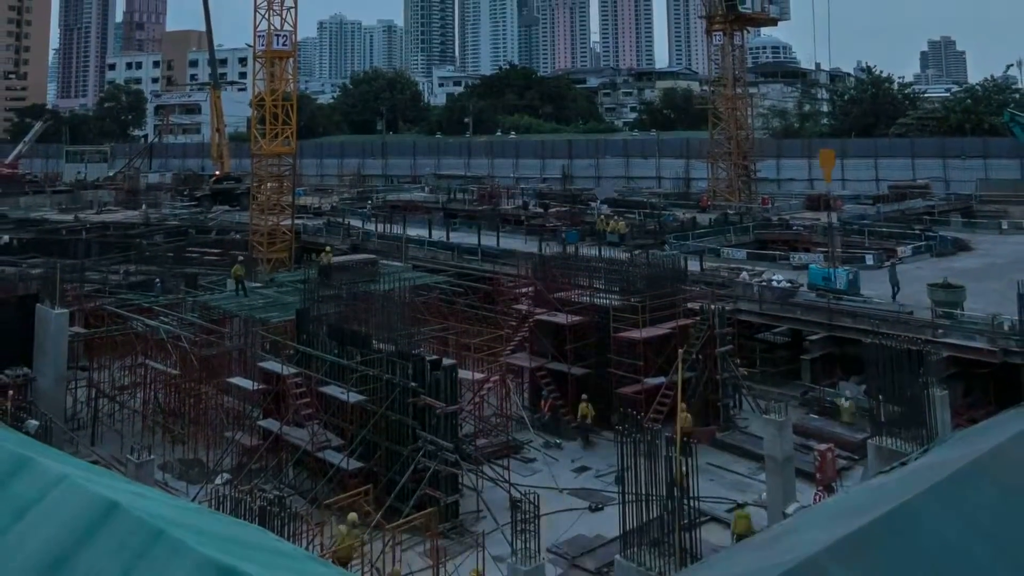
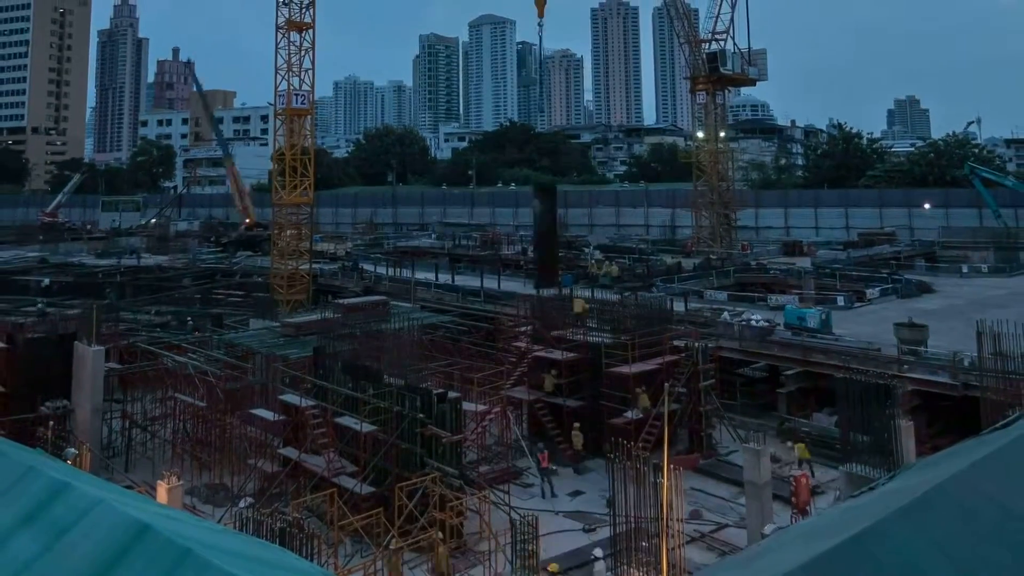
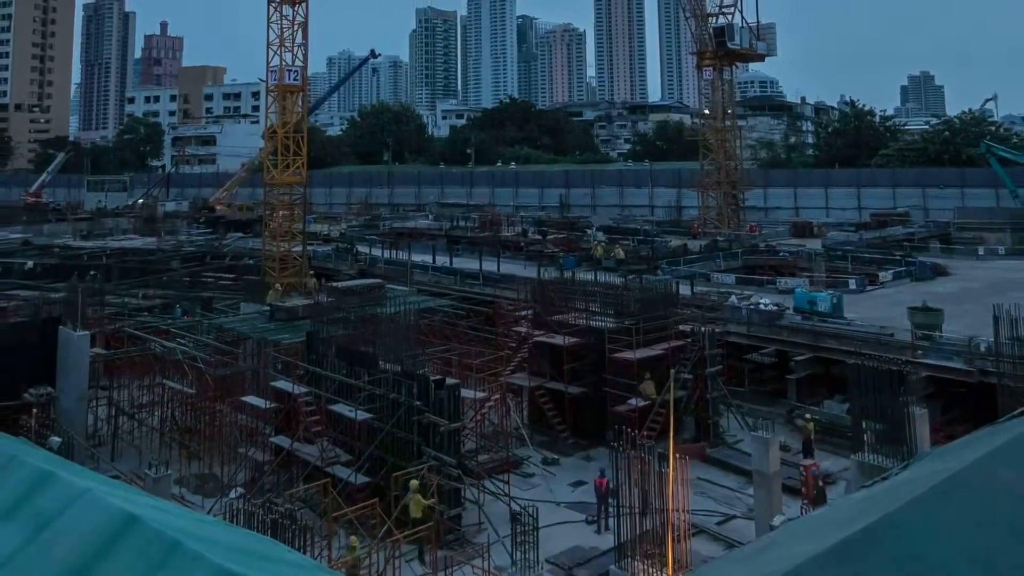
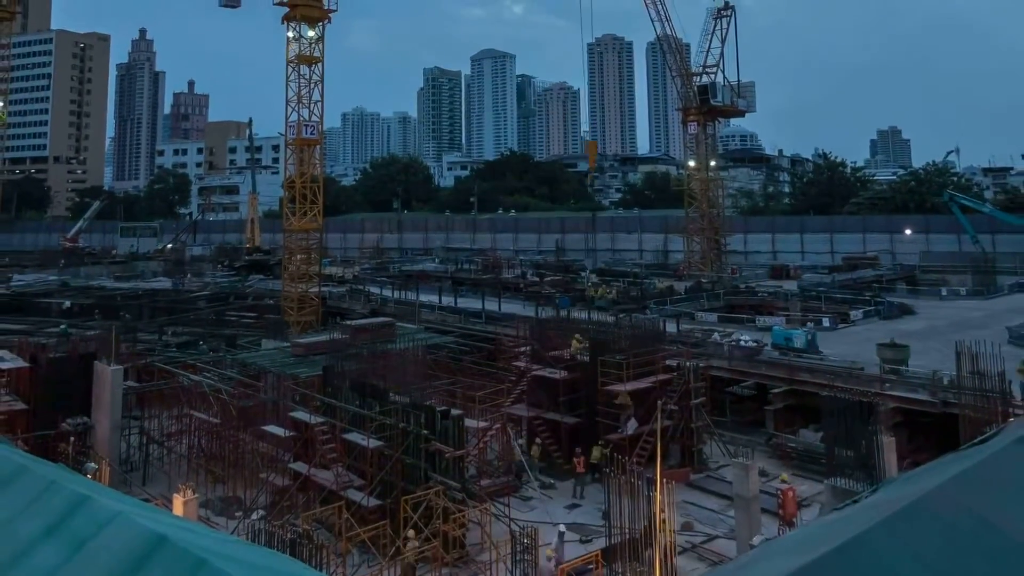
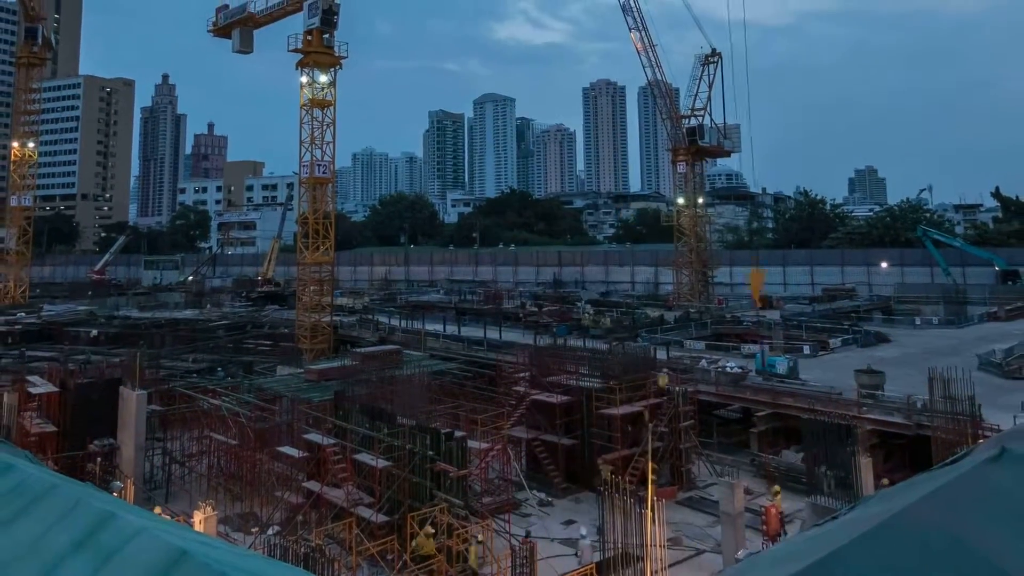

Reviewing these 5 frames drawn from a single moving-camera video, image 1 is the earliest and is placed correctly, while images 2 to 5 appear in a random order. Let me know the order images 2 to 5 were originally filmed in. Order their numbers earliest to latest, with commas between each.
3, 2, 4, 5
